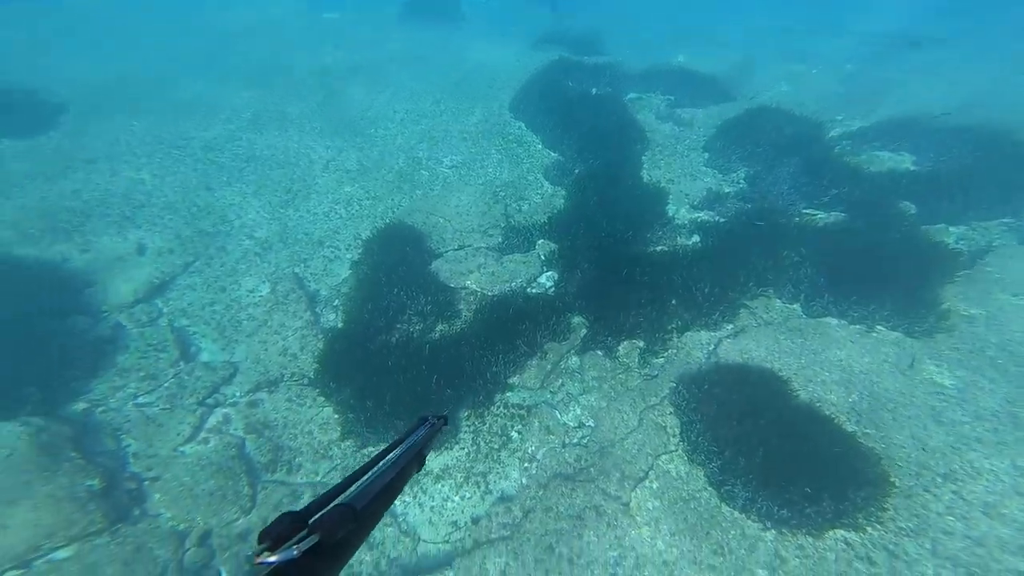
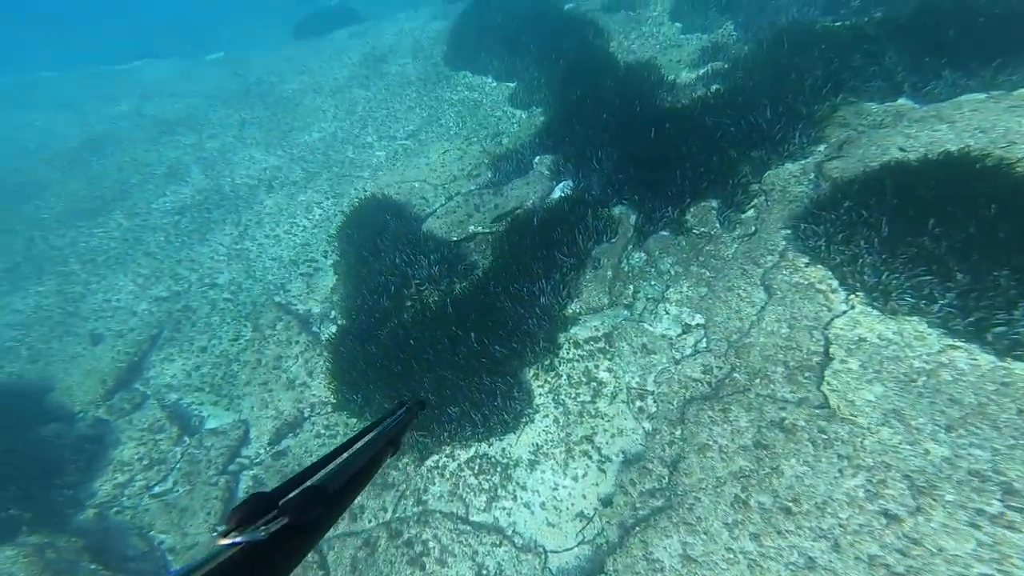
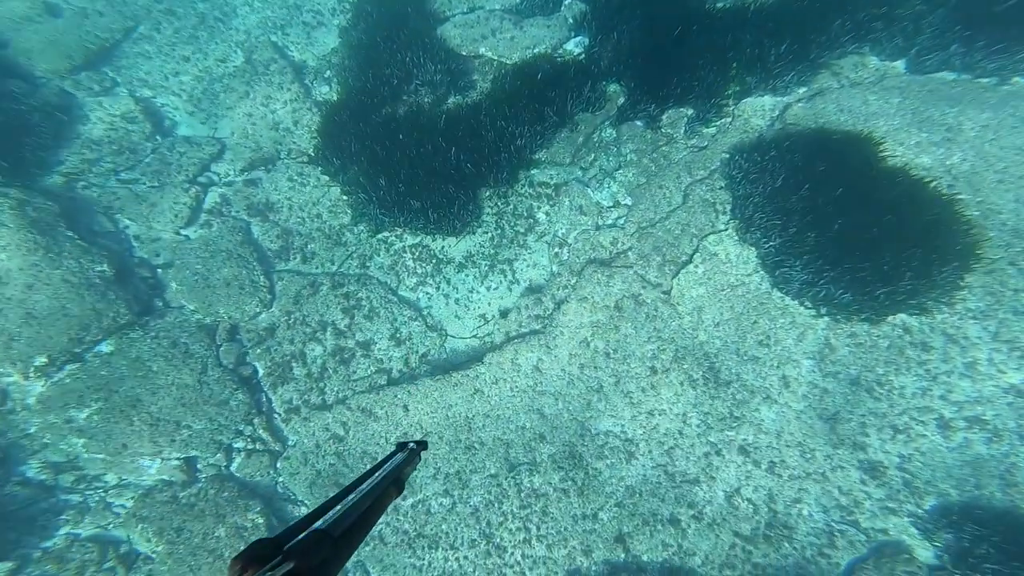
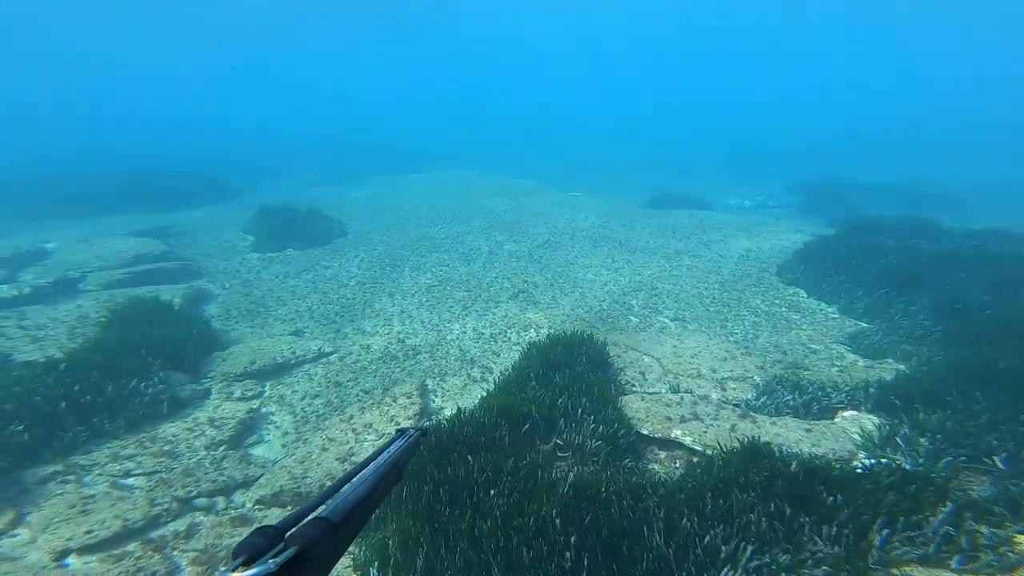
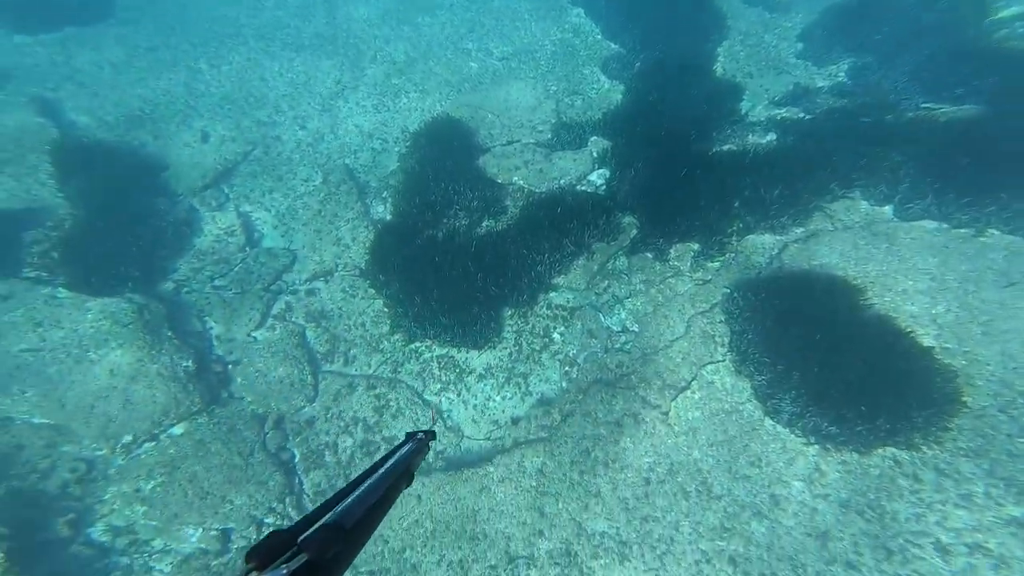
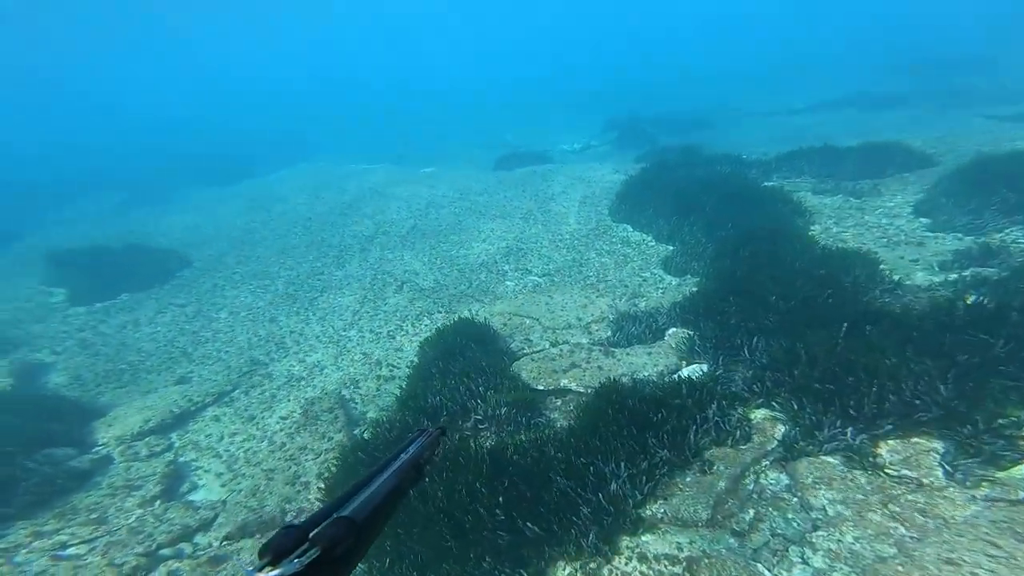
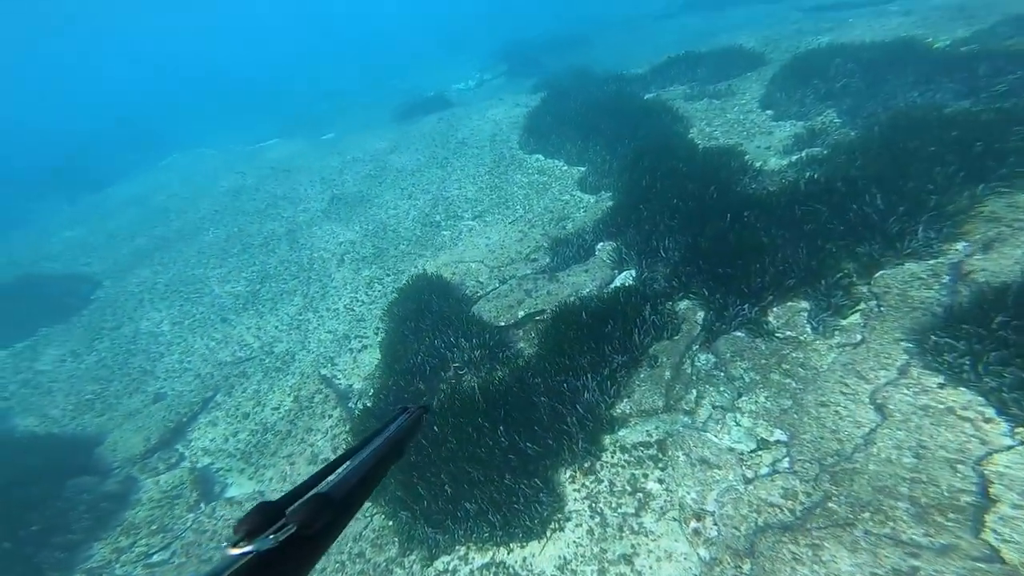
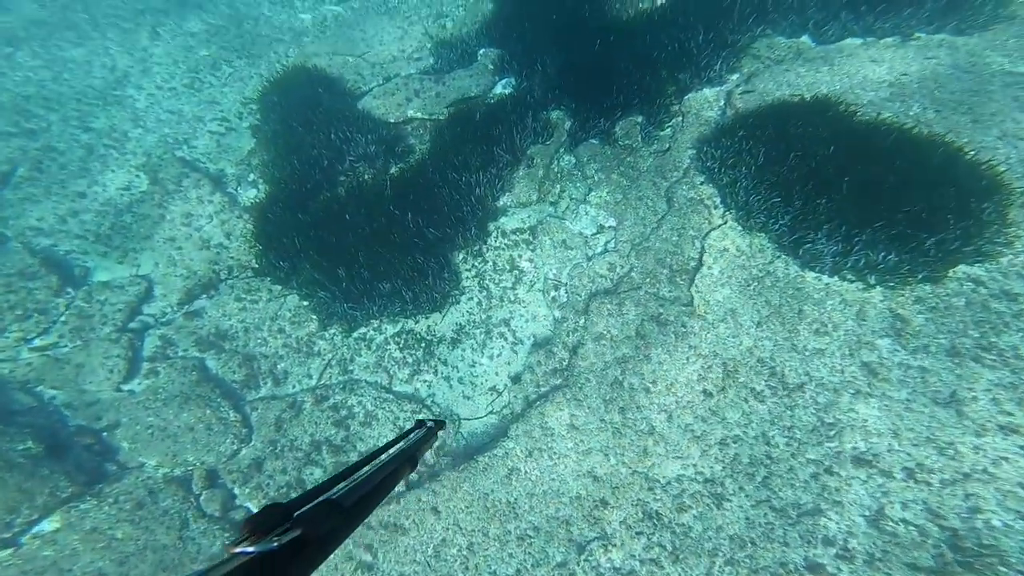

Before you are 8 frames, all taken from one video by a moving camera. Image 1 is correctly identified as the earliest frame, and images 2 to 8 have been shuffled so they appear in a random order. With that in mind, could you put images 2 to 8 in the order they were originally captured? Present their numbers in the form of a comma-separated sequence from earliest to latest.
5, 3, 8, 2, 7, 6, 4
